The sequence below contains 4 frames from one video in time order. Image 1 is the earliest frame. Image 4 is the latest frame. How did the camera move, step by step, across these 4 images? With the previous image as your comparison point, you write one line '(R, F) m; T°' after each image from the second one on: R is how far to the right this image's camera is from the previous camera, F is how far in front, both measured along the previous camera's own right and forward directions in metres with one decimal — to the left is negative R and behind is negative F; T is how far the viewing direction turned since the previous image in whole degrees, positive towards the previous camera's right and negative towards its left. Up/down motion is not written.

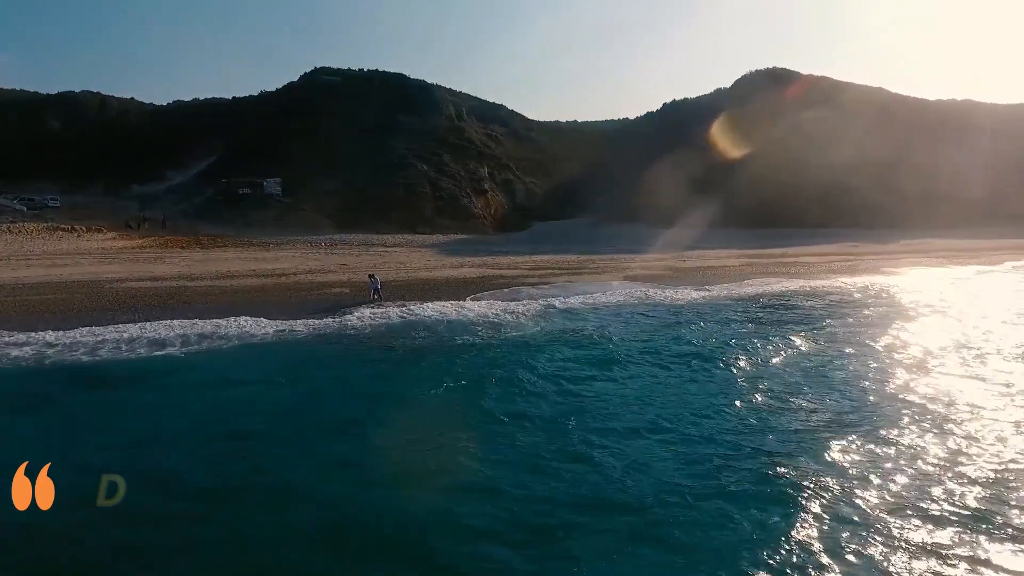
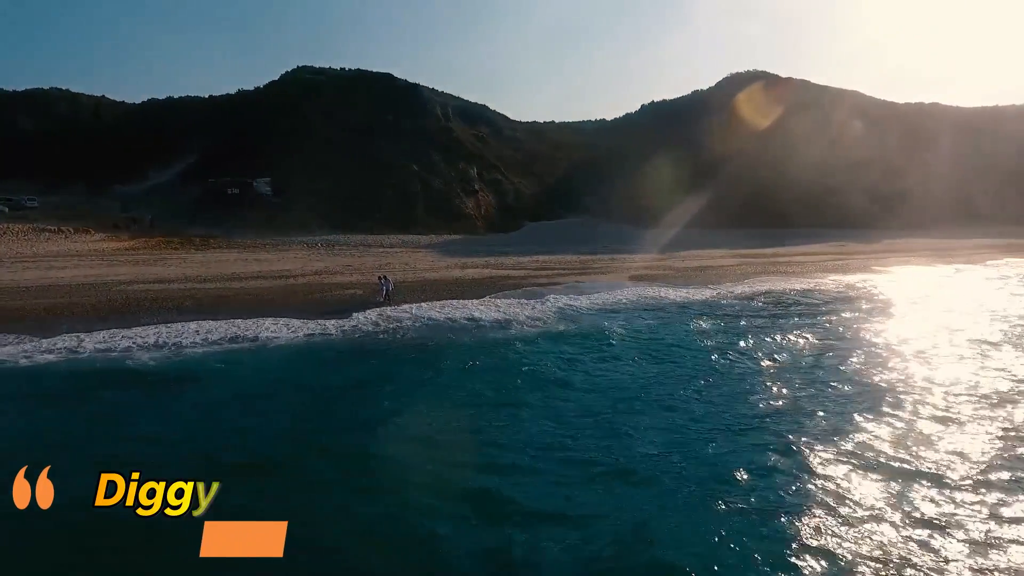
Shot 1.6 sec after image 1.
(-0.7, -0.4) m; +2°
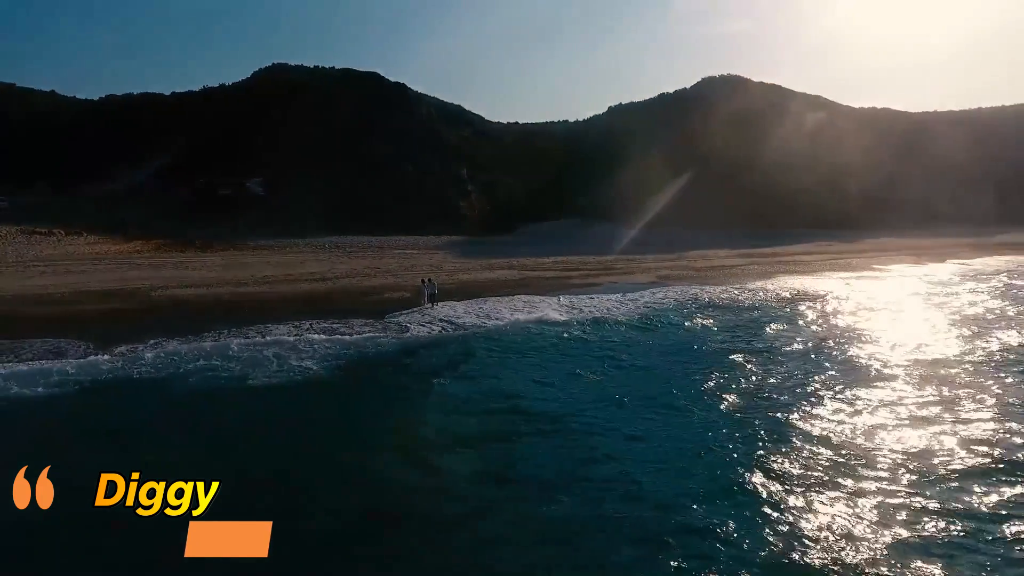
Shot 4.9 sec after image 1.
(-1.8, -0.9) m; +4°
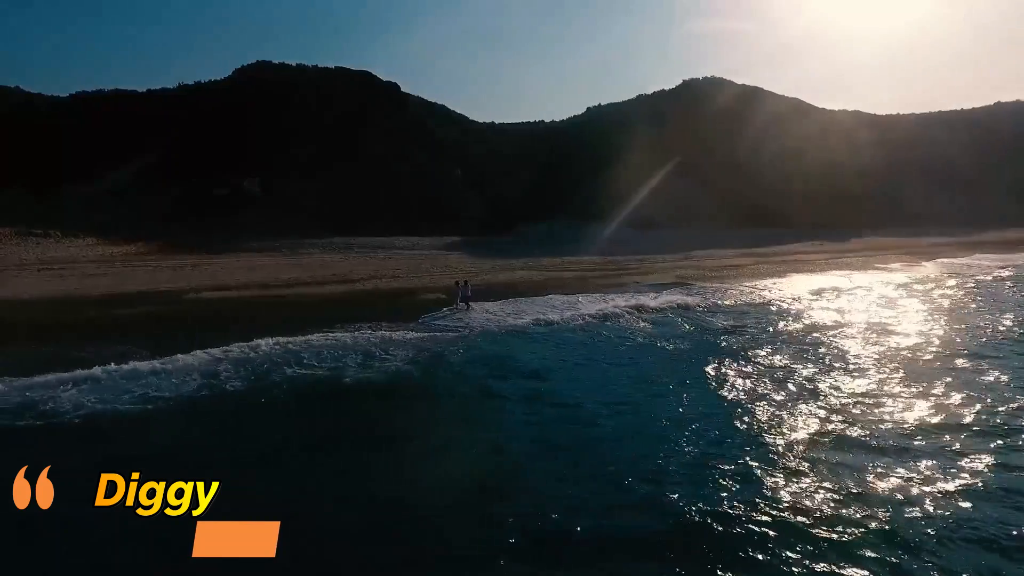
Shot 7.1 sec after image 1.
(-1.4, -0.6) m; +3°
